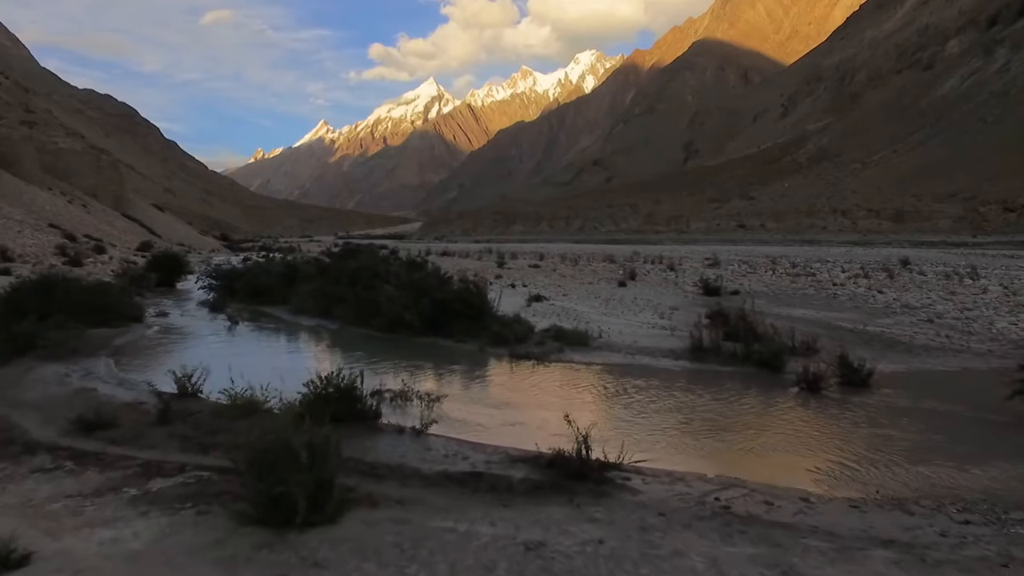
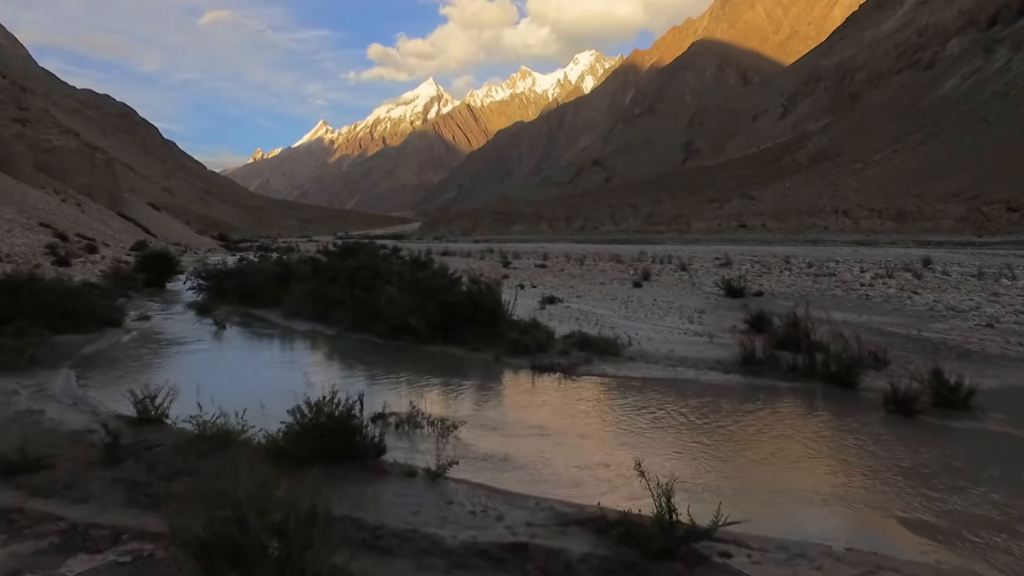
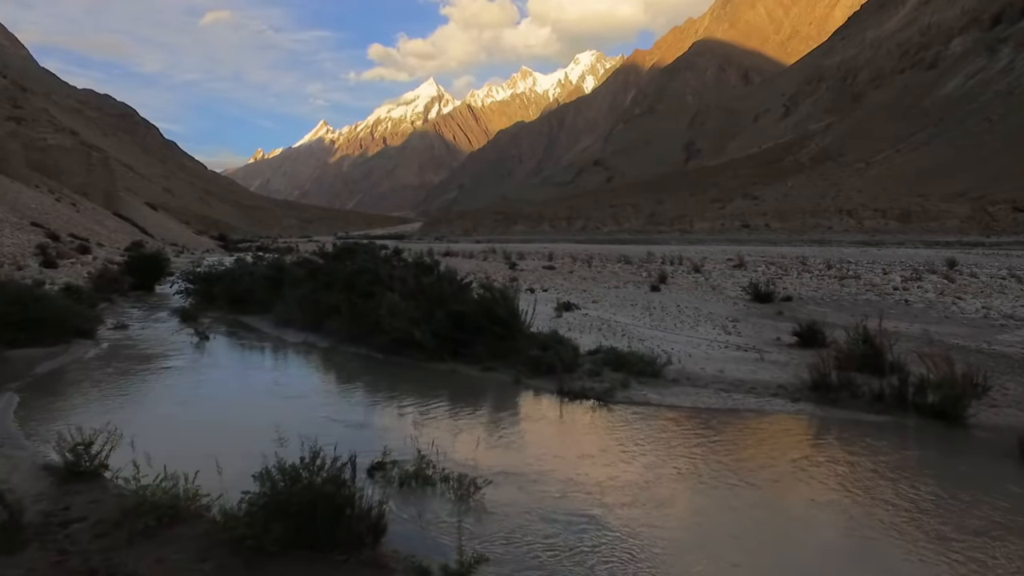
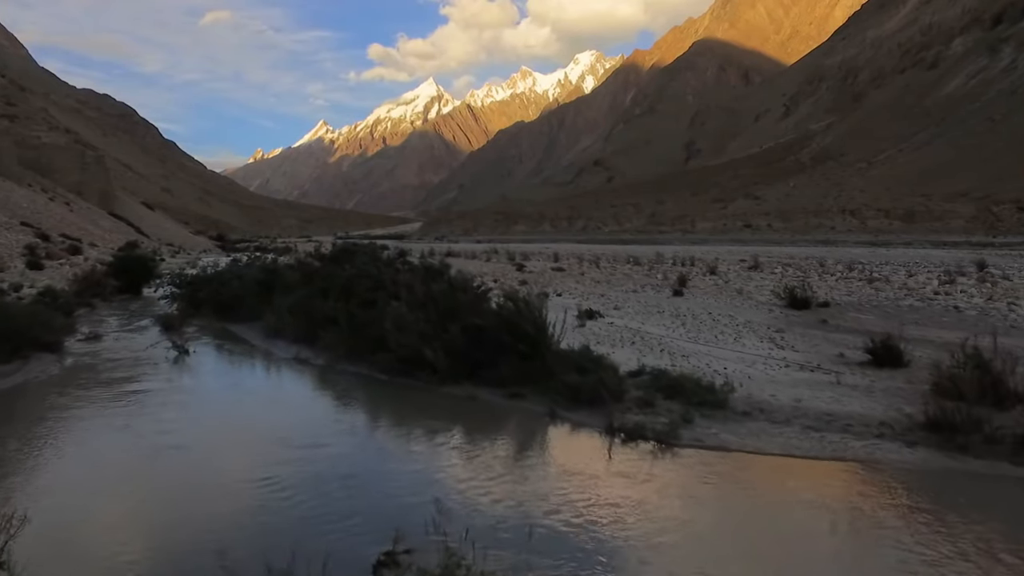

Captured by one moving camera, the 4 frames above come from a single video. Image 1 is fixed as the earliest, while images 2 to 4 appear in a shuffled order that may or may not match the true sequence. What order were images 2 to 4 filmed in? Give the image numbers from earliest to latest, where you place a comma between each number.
2, 3, 4
